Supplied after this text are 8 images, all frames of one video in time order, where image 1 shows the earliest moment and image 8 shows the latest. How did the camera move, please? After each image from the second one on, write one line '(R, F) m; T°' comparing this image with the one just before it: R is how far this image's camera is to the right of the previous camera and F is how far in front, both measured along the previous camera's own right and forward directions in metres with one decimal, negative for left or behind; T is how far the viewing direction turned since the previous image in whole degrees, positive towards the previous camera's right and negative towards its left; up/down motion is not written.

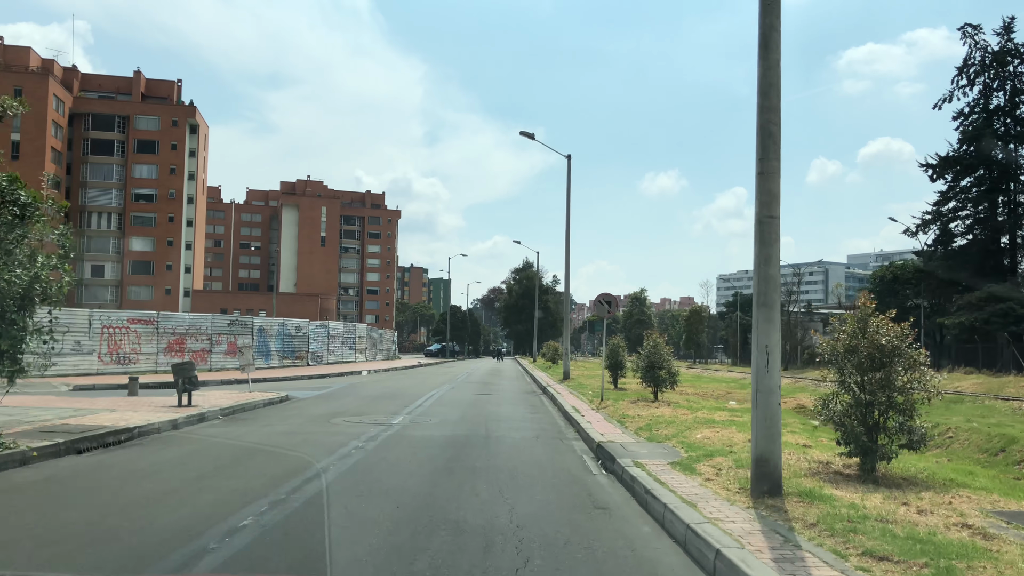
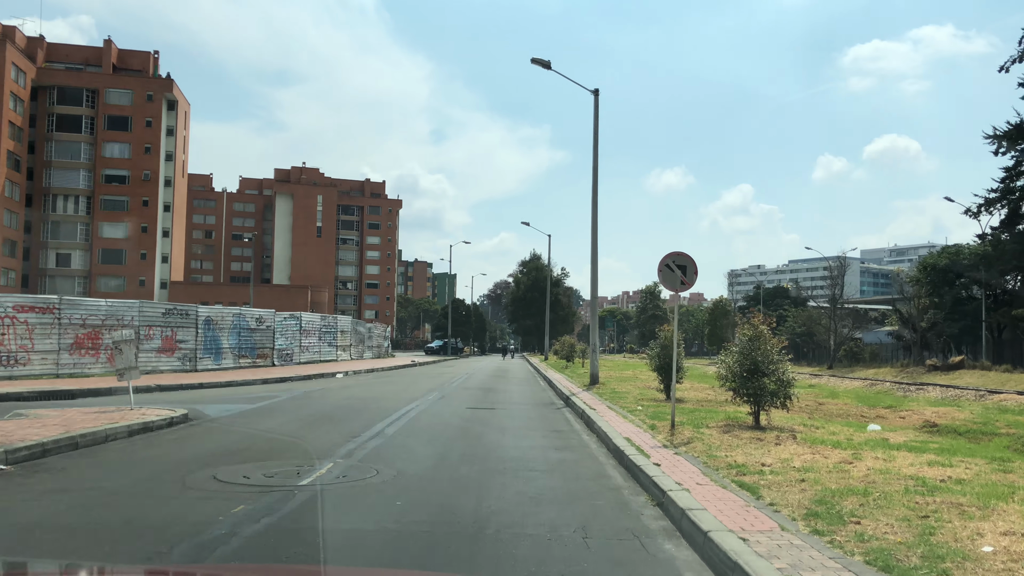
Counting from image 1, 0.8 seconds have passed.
(-0.1, +3.9) m; 0°
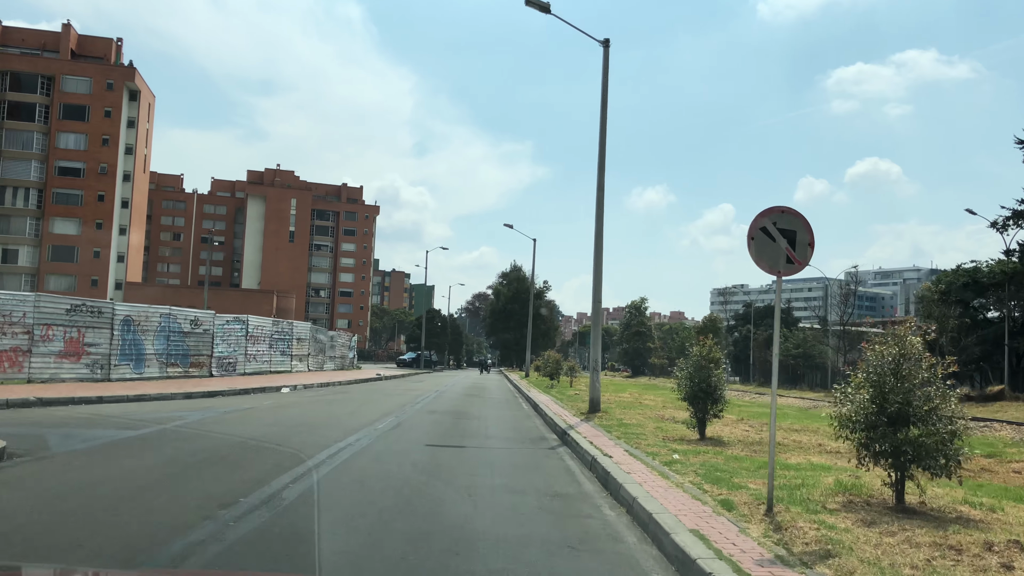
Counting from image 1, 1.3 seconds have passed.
(0.0, +2.6) m; +2°
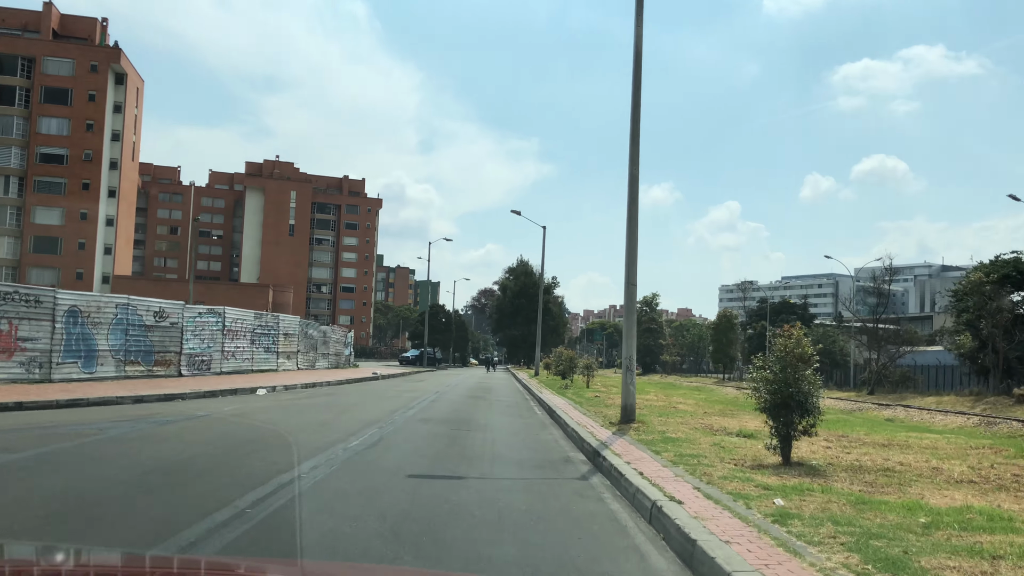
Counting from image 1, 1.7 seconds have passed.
(-0.1, +1.9) m; 0°
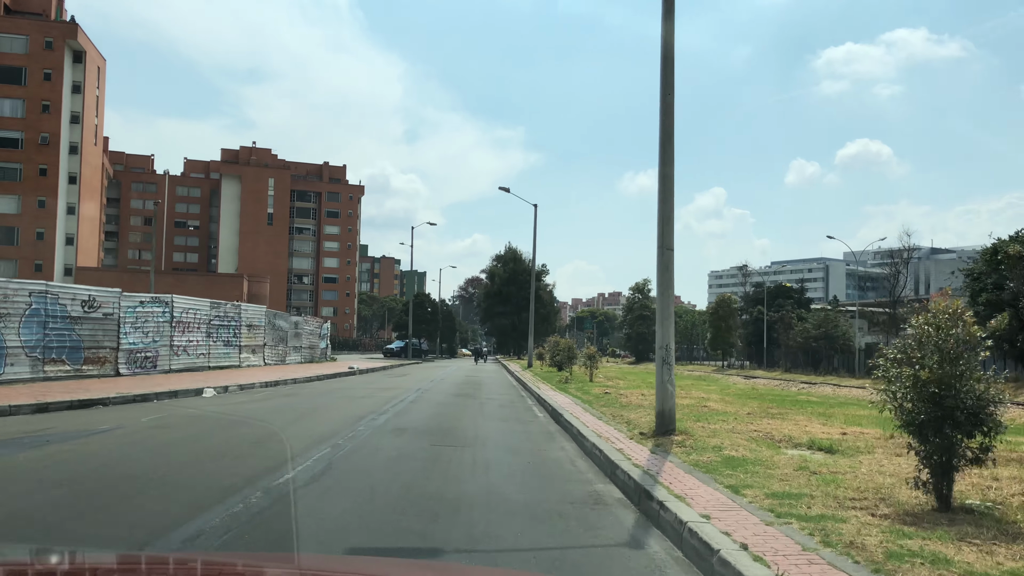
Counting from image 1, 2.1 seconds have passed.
(-0.1, +1.9) m; +1°
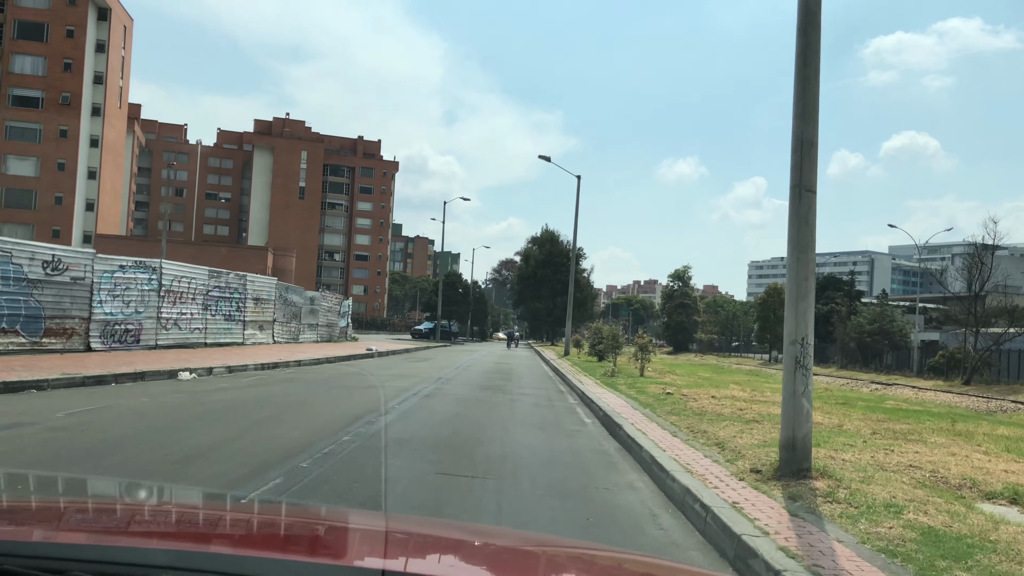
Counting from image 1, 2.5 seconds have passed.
(-0.1, +1.9) m; -3°
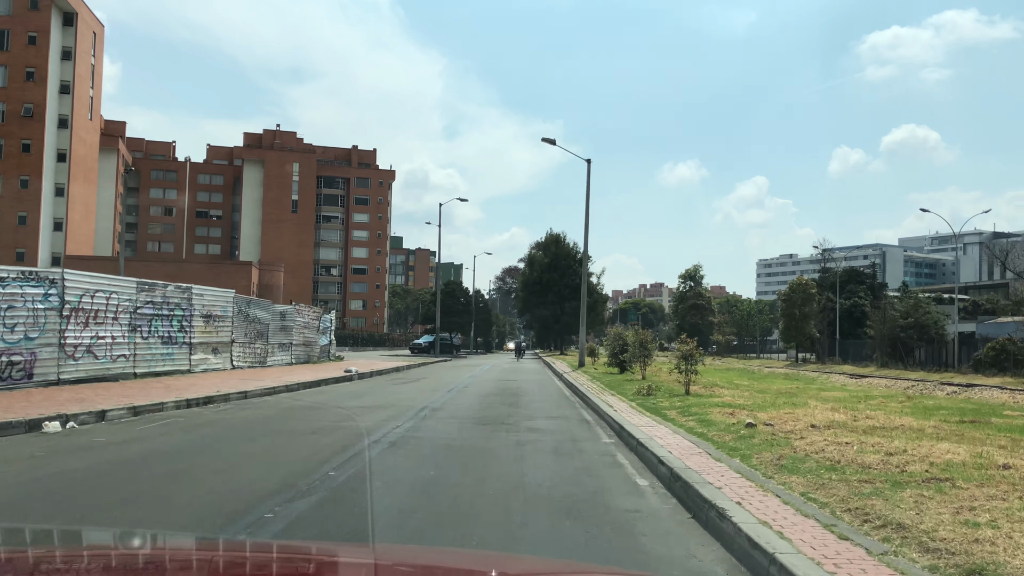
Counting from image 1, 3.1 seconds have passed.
(0.0, +2.7) m; 0°
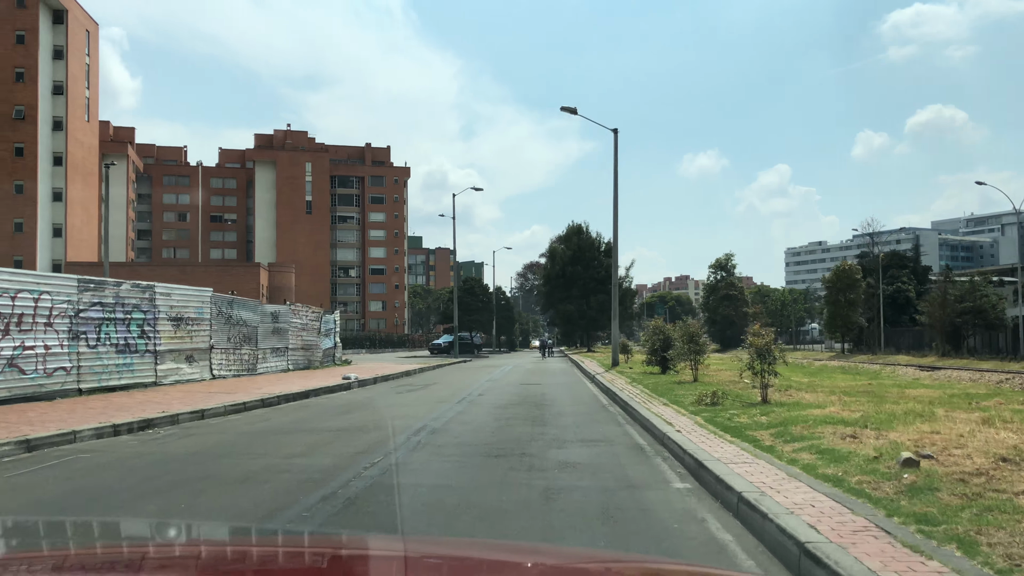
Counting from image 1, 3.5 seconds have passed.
(0.0, +2.0) m; -2°
